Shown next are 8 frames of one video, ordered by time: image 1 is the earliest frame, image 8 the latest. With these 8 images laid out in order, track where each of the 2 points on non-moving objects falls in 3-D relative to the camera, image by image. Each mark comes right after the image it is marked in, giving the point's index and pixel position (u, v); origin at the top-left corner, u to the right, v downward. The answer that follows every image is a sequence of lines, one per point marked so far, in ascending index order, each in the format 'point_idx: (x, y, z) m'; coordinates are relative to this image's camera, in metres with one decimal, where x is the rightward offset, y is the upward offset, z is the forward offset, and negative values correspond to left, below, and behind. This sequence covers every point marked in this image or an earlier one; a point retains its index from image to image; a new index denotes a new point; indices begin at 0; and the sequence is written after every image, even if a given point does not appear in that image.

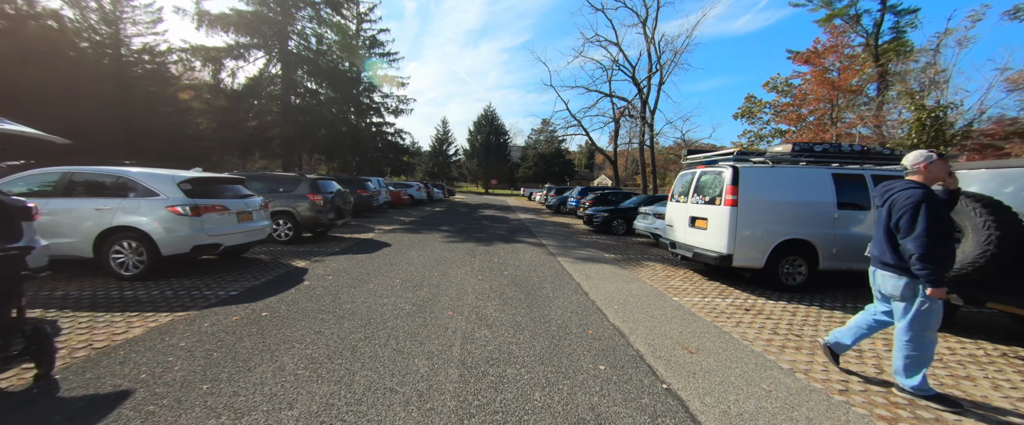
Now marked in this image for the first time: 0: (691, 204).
0: (+3.4, +0.2, +6.1) m
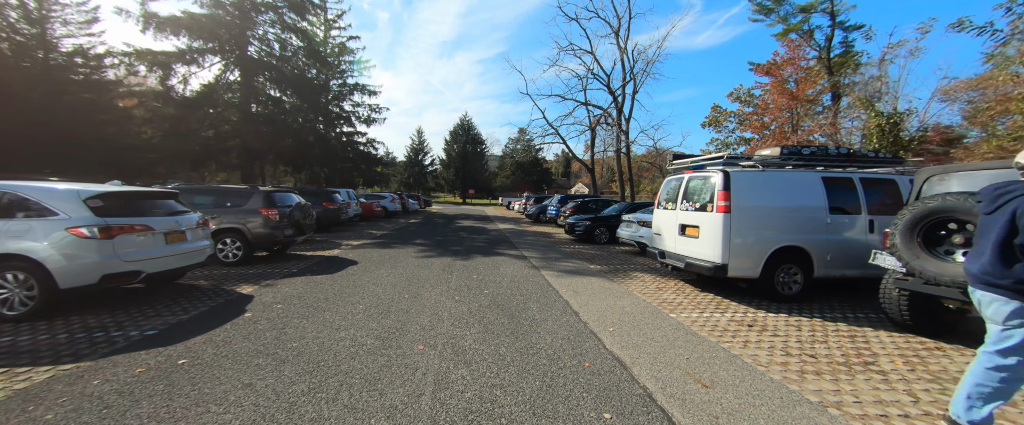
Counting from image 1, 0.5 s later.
0: (+3.0, 0.0, +5.8) m
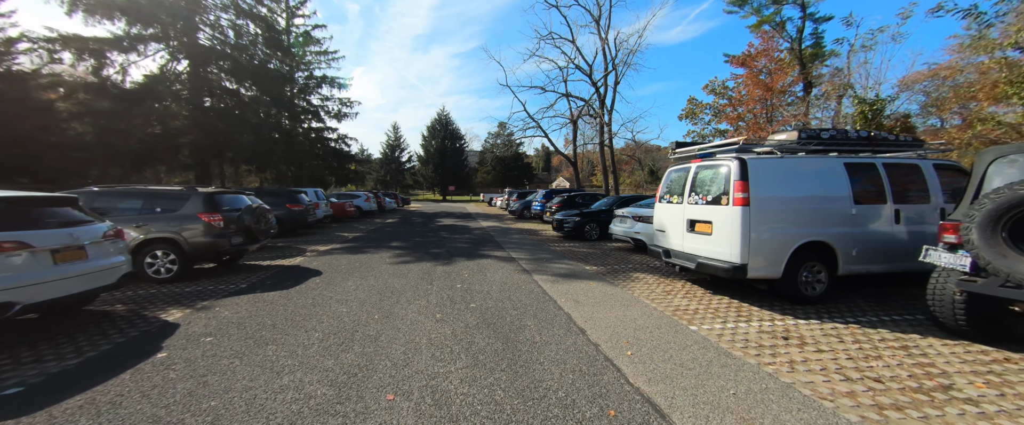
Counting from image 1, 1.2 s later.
0: (+2.8, +0.1, +5.2) m
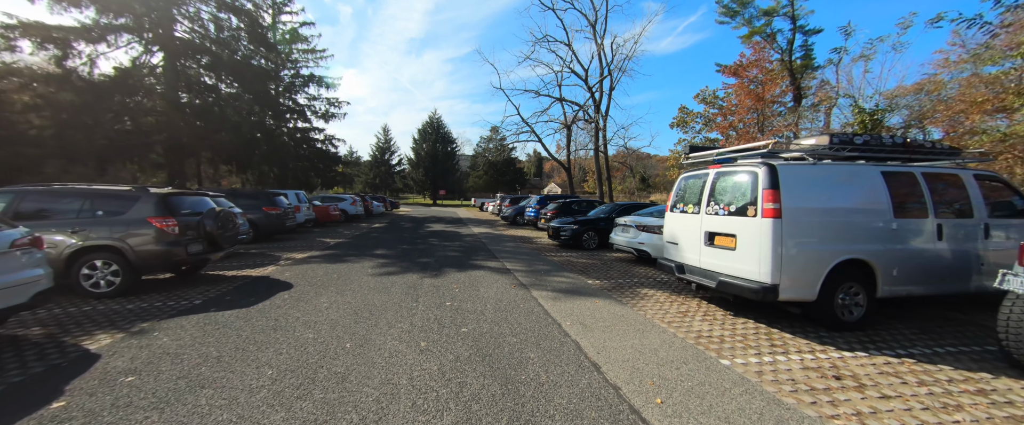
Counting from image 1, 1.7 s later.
0: (+2.8, 0.0, +4.6) m
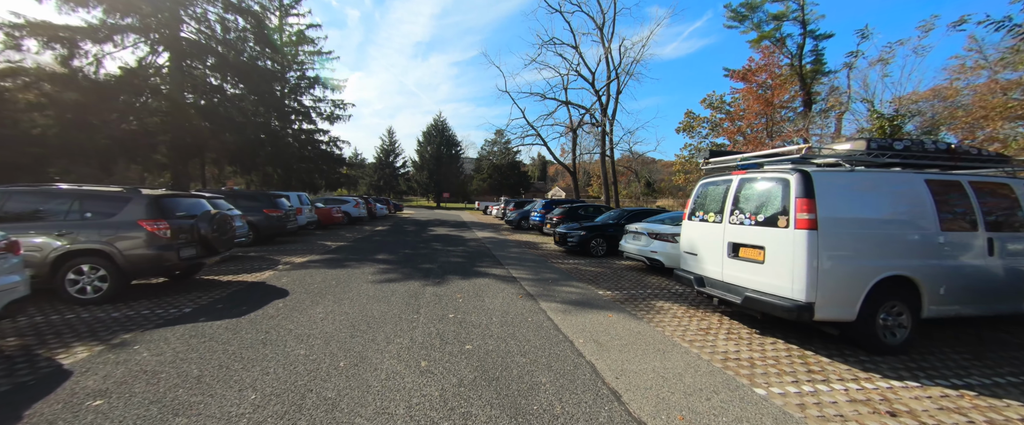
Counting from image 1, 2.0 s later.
0: (+2.9, -0.2, +4.3) m
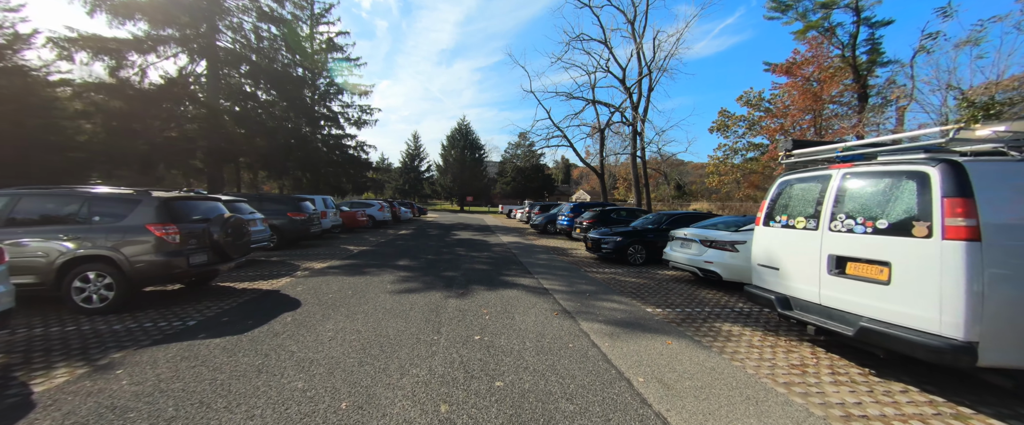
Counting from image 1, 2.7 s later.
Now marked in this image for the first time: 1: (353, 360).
0: (+3.3, -0.2, +3.4) m
1: (-1.6, -1.5, +3.2) m
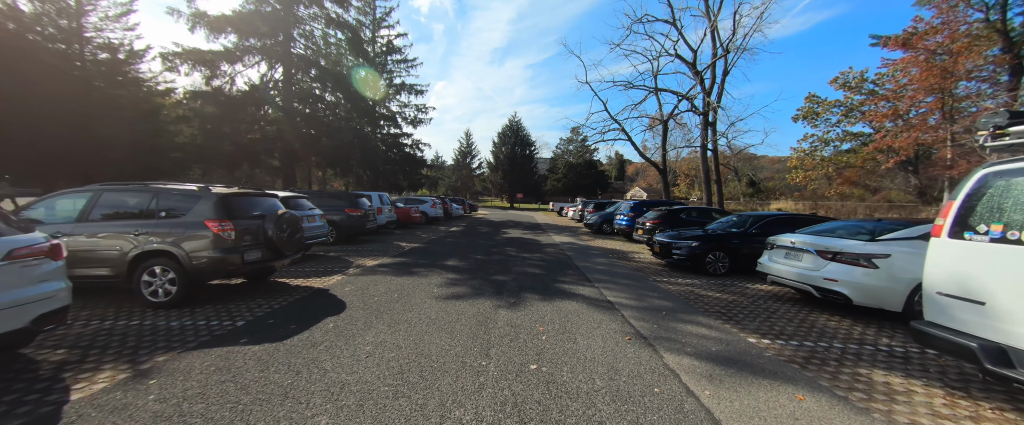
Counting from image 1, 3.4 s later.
0: (+3.9, -0.3, +2.1) m
1: (-1.0, -1.5, +2.7) m
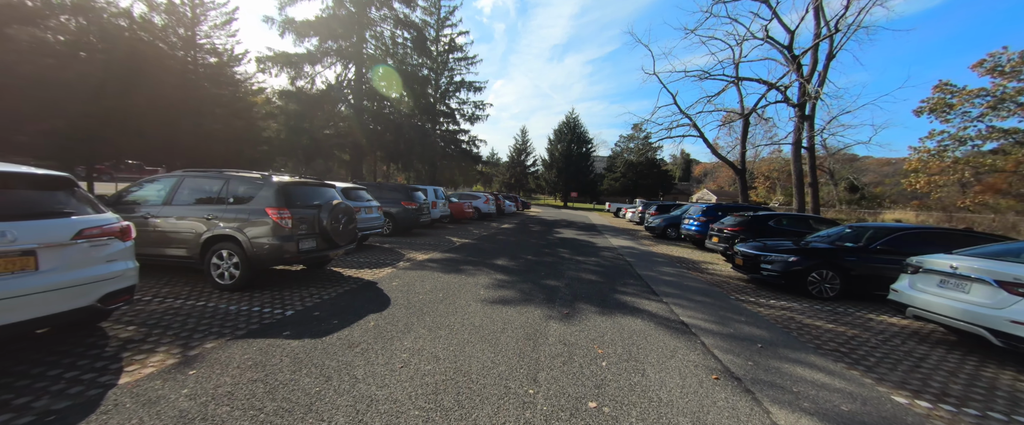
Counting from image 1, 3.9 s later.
0: (+4.1, -0.4, +0.9) m
1: (-0.7, -1.4, +2.3) m
